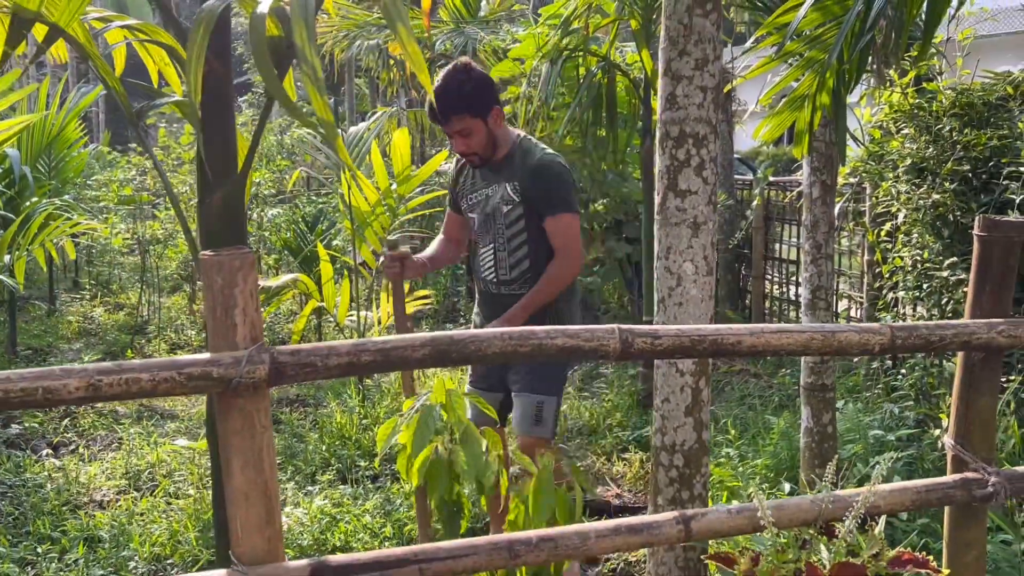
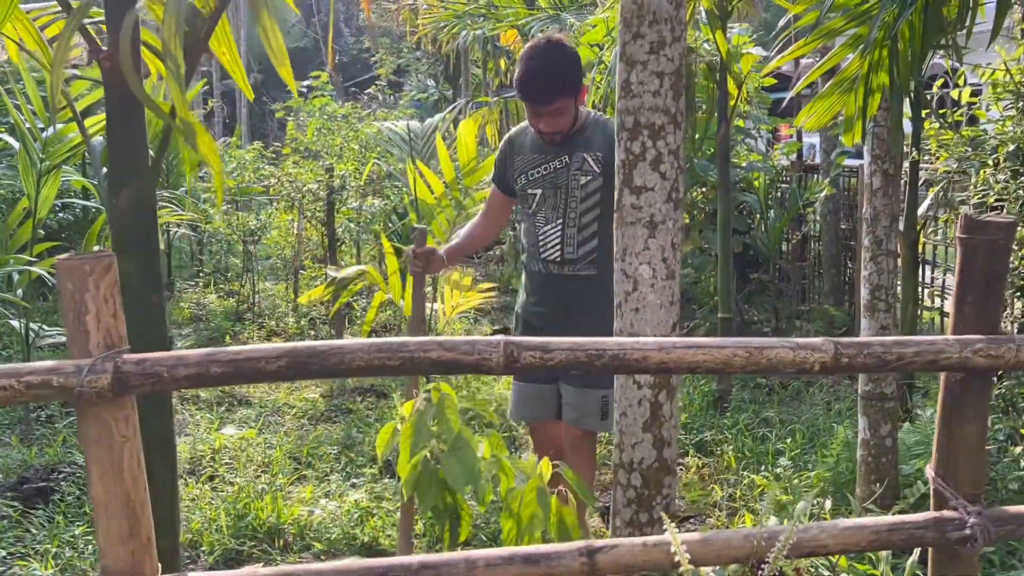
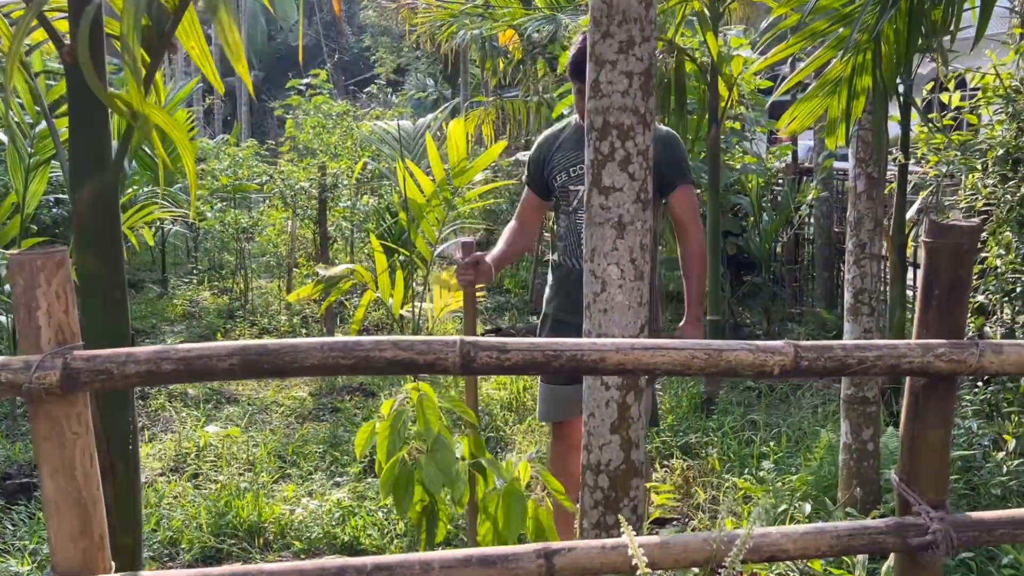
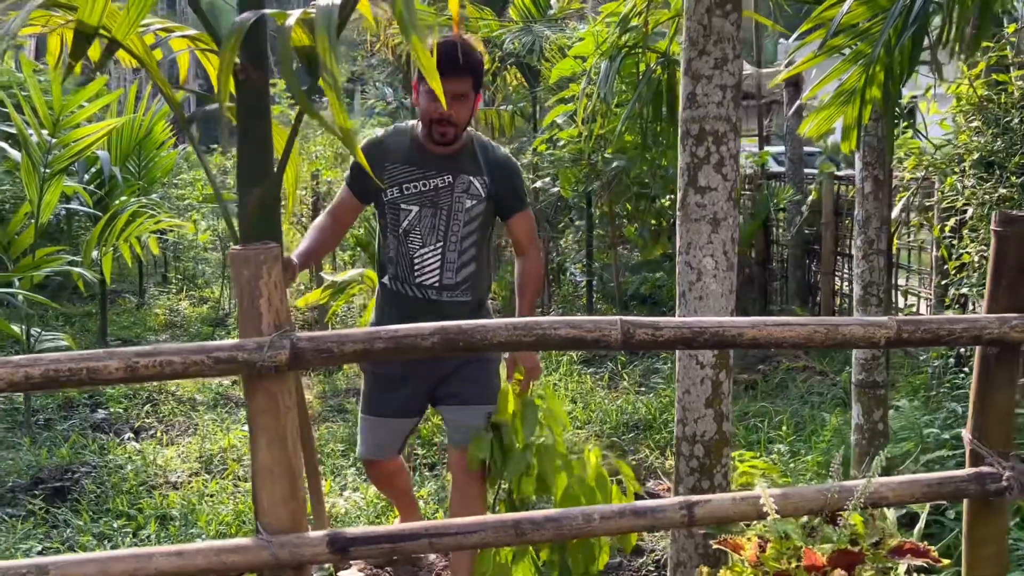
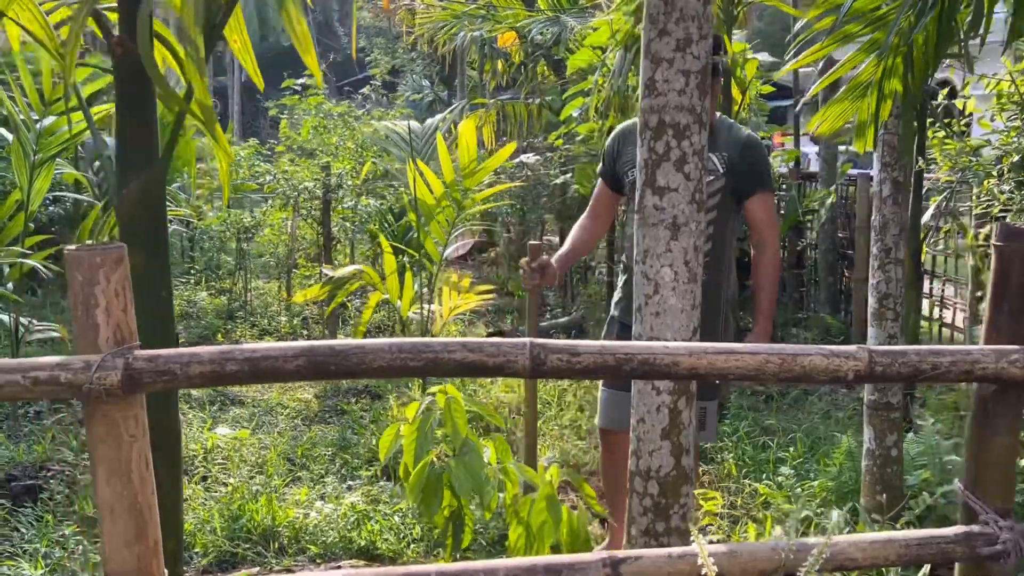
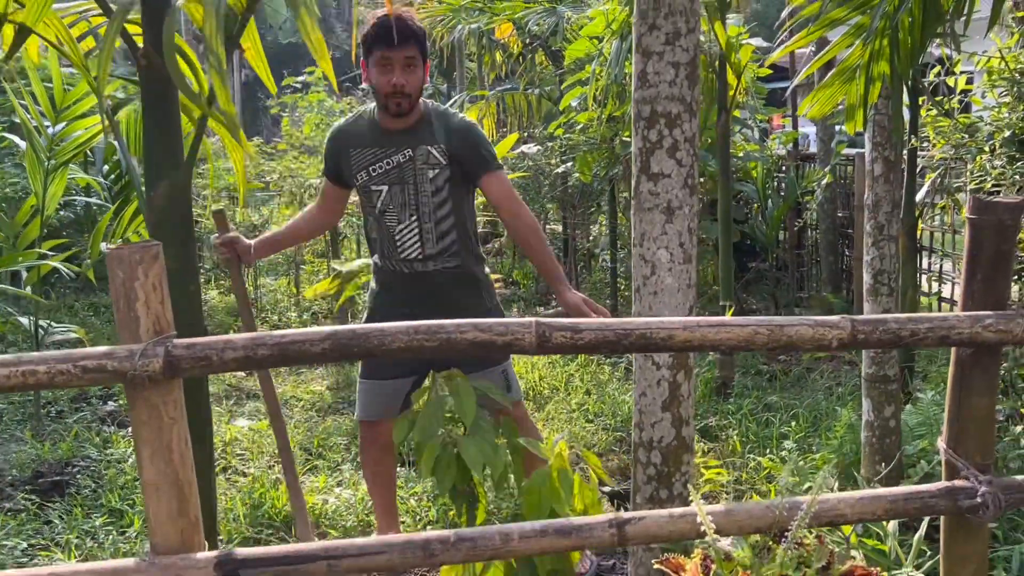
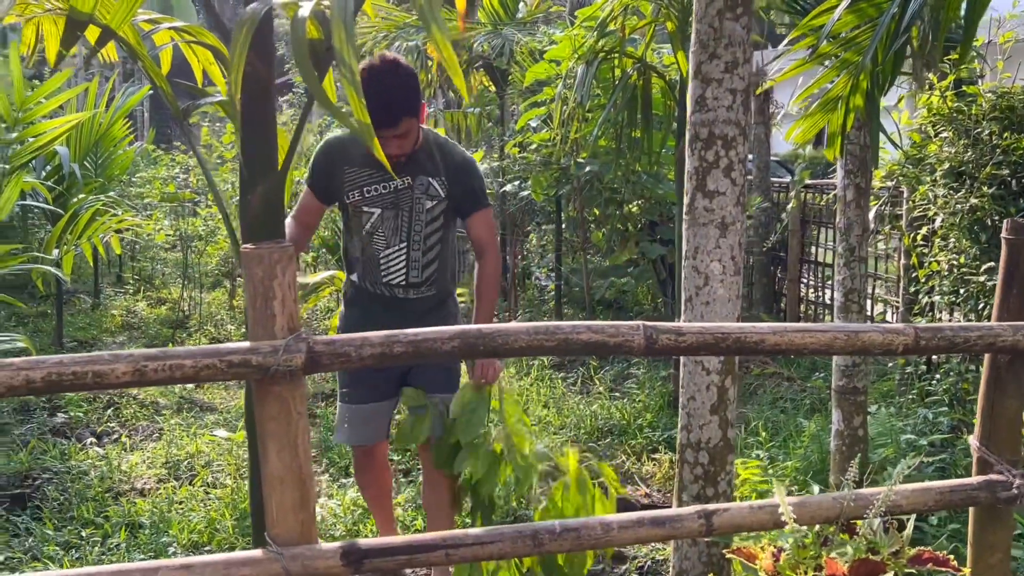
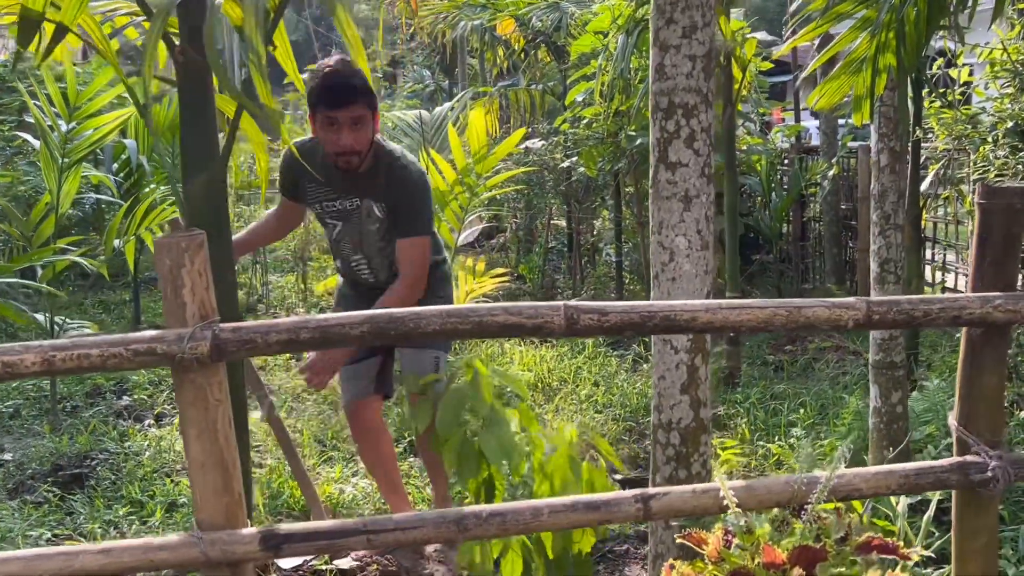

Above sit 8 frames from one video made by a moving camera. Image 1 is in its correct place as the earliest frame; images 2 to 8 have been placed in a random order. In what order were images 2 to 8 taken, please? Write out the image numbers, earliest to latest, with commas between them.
7, 4, 8, 6, 2, 3, 5
